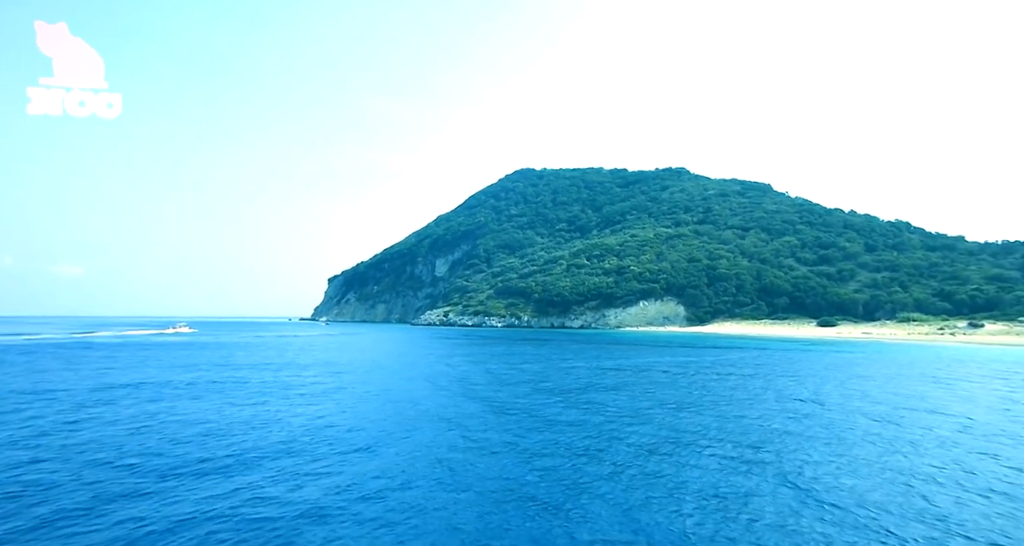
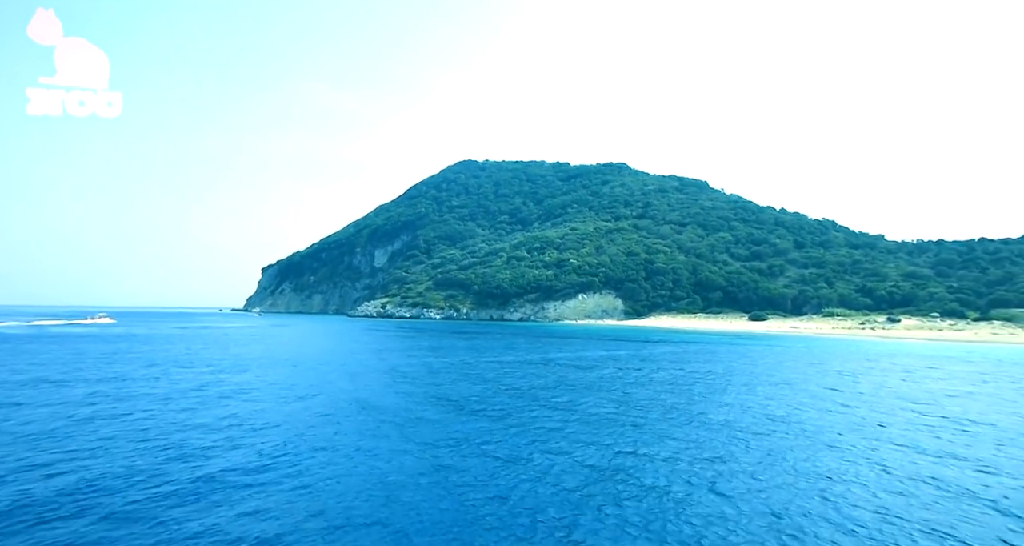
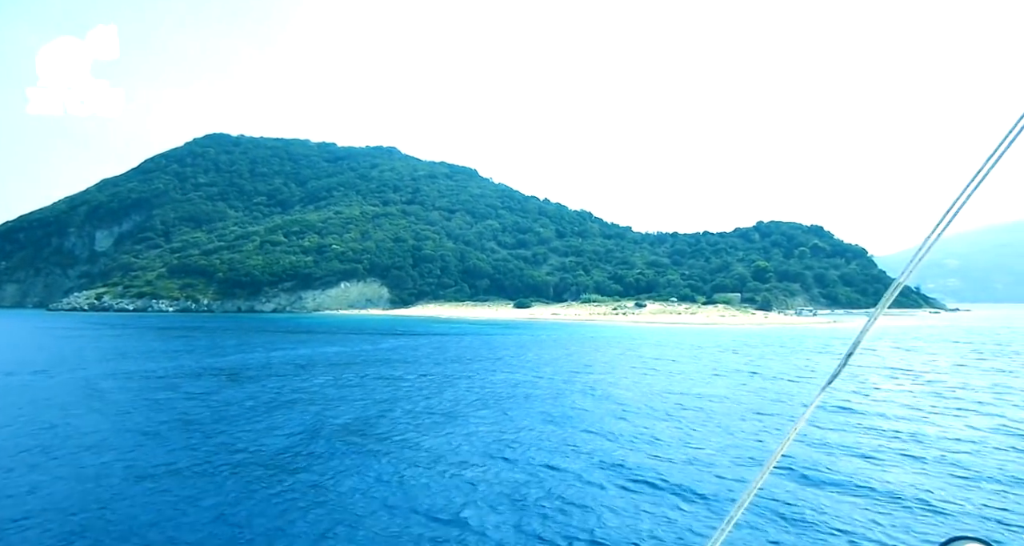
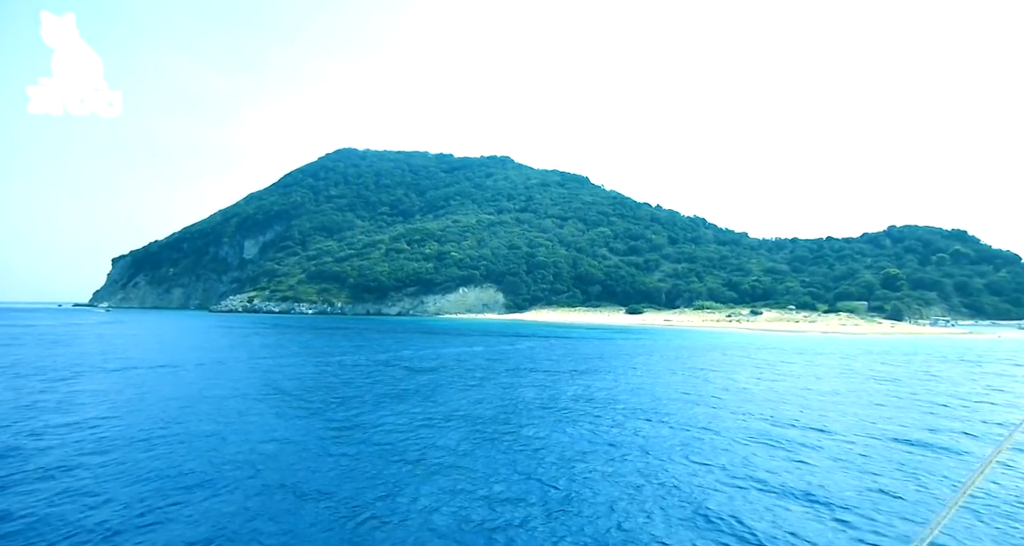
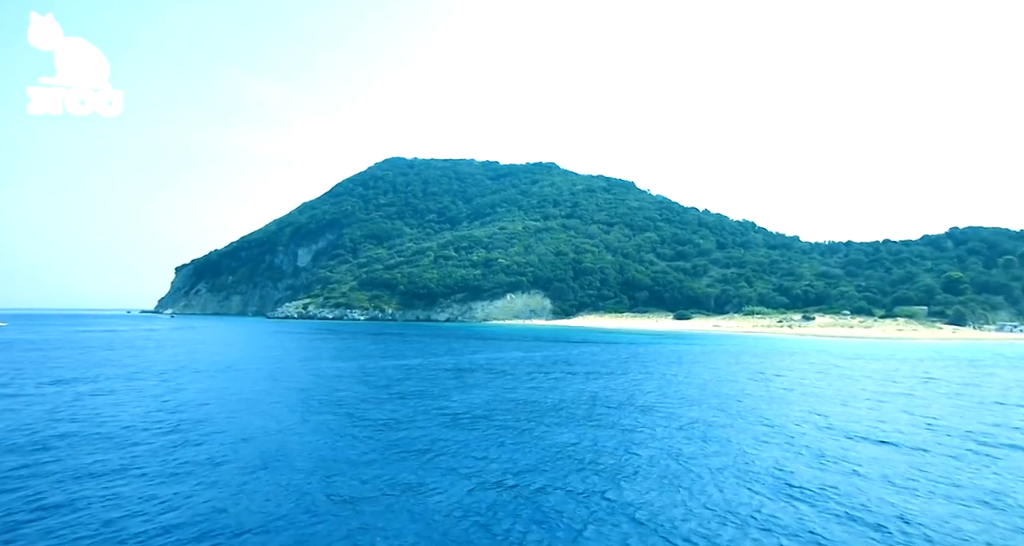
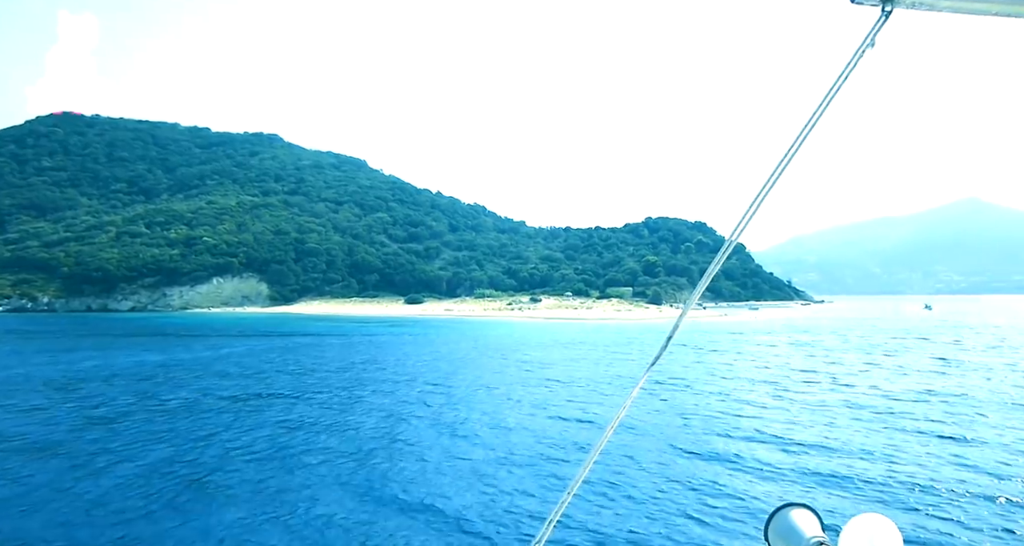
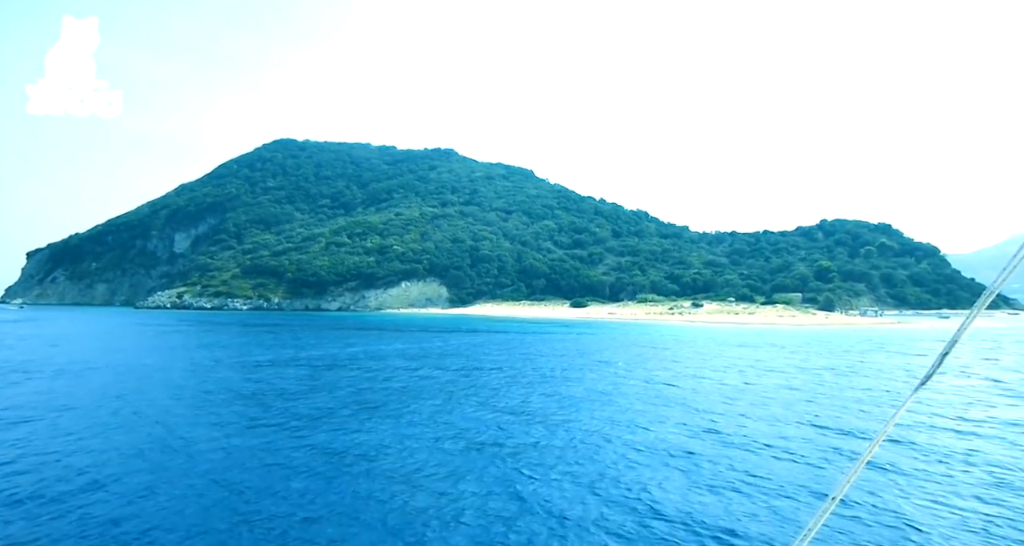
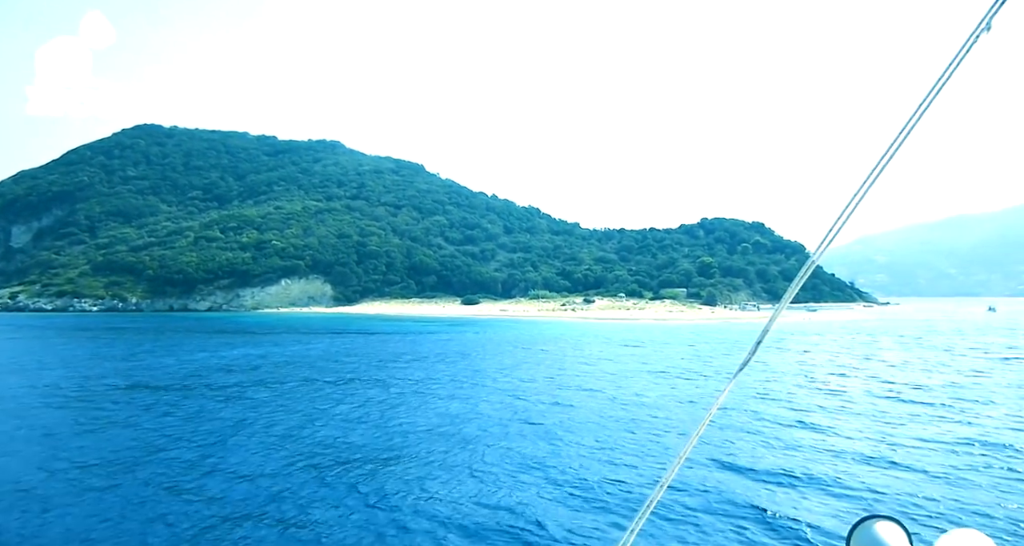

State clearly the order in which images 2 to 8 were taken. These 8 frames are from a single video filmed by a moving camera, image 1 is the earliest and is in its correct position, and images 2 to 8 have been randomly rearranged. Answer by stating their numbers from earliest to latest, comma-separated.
2, 5, 4, 7, 3, 8, 6
